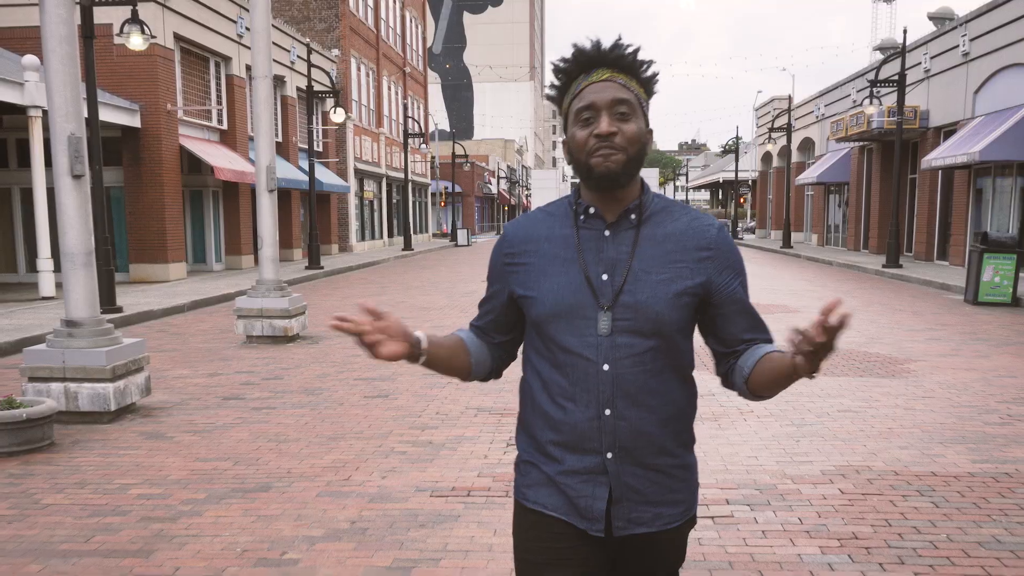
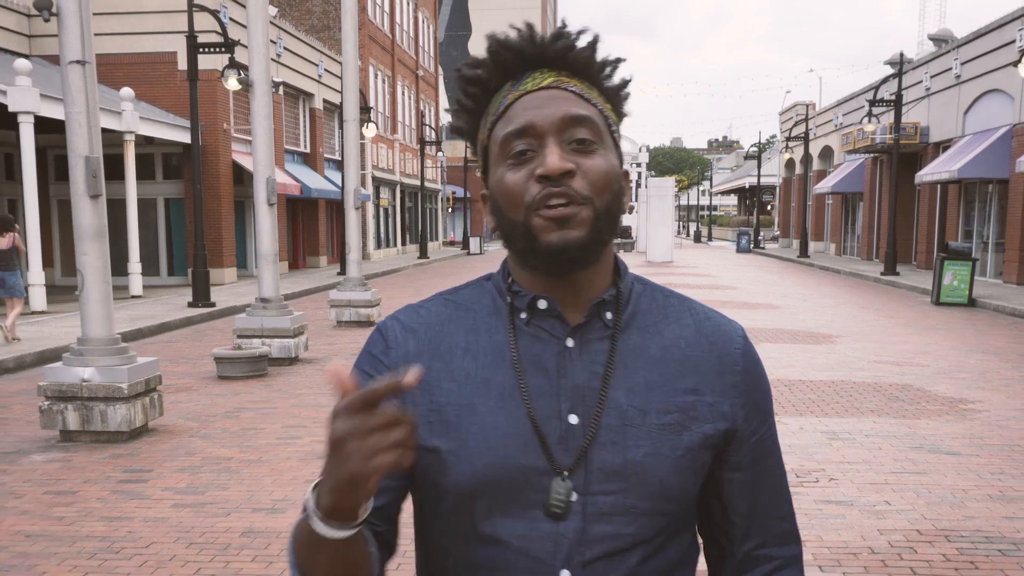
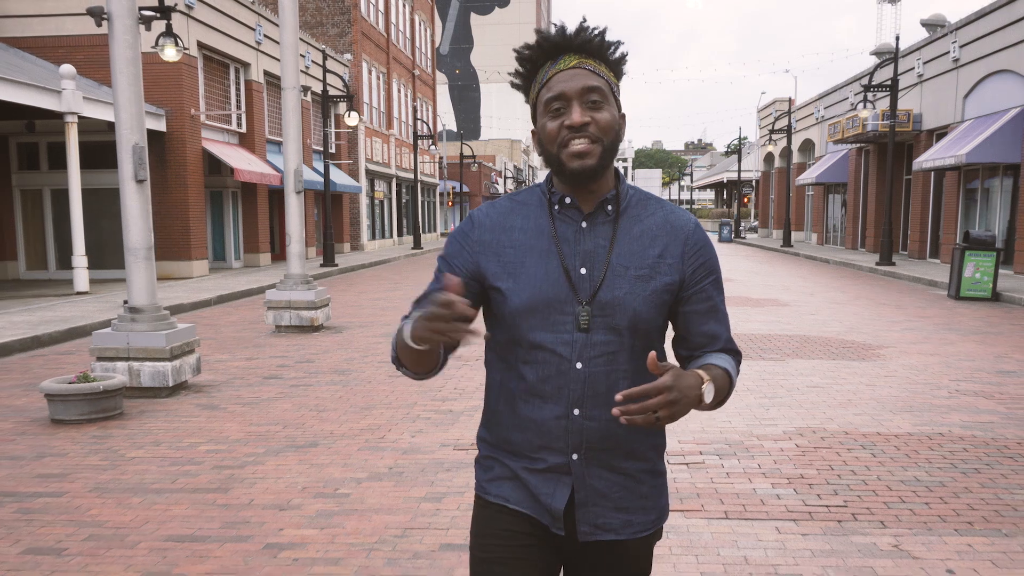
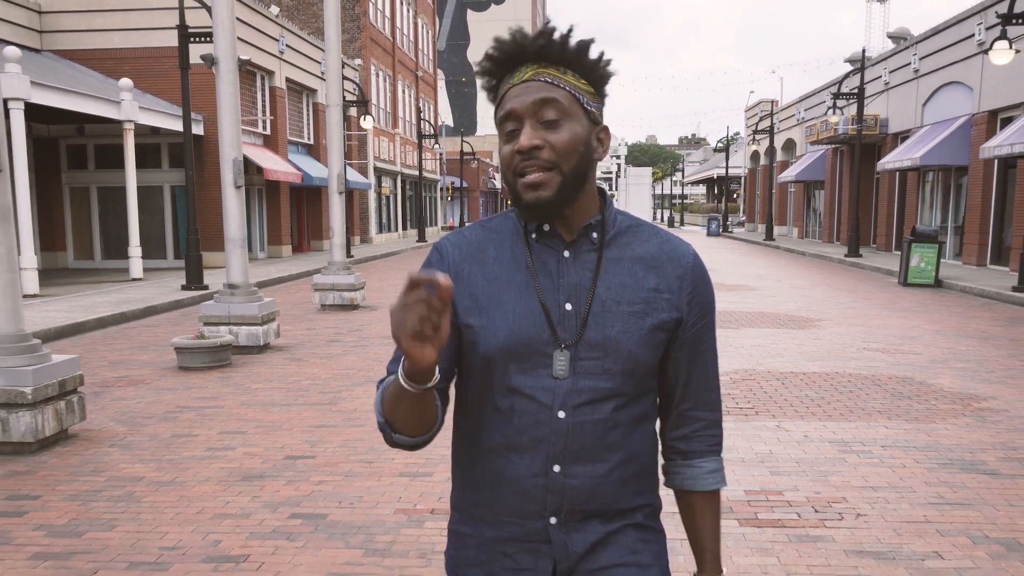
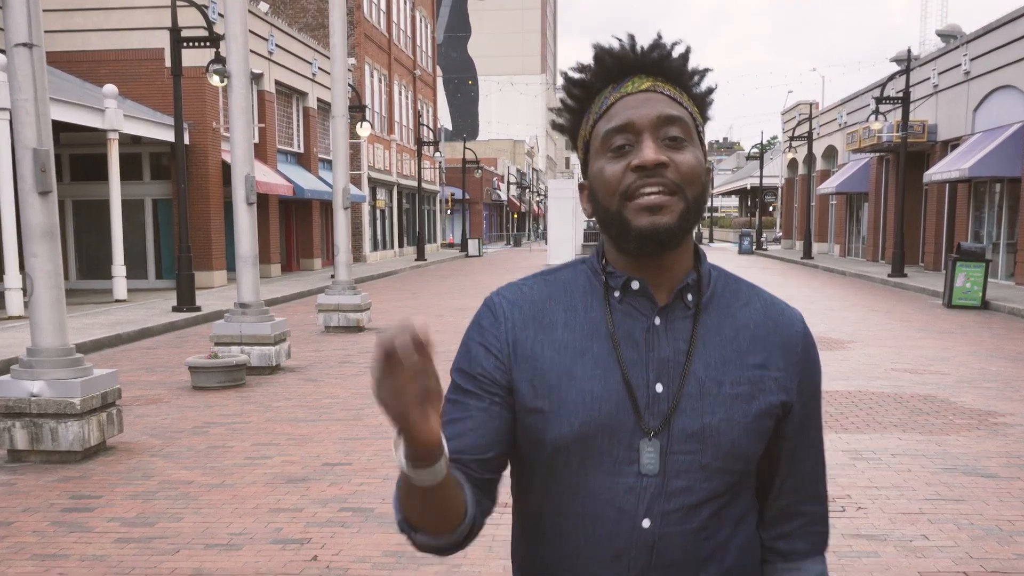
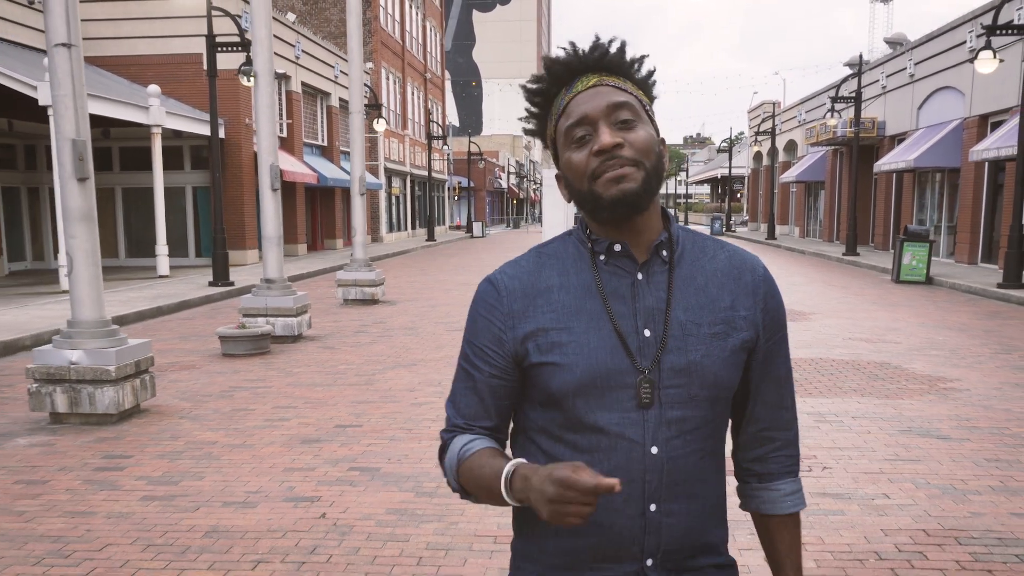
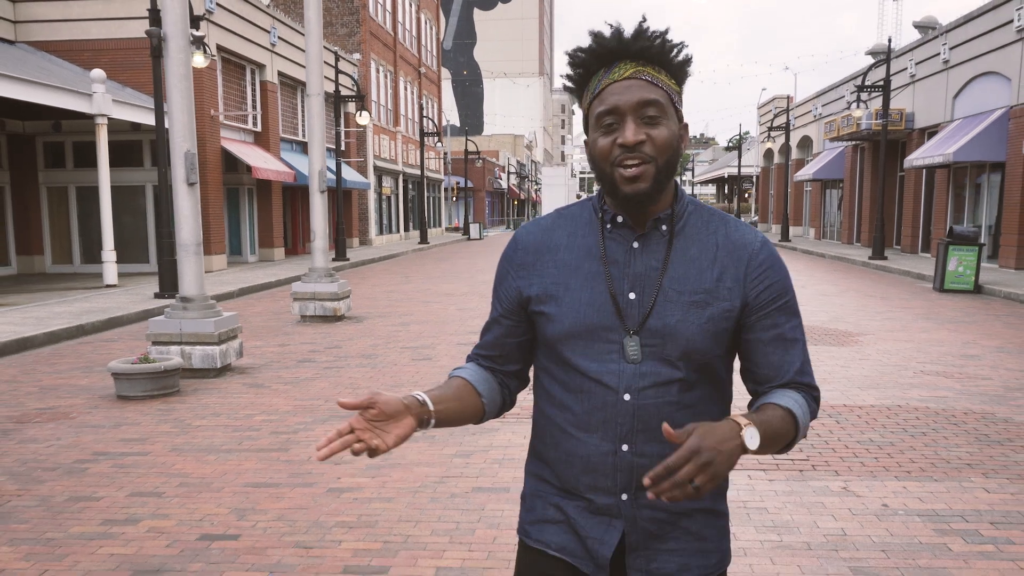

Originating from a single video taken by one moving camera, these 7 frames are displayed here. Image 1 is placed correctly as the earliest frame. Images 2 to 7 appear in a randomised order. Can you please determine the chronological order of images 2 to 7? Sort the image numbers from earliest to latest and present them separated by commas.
3, 7, 4, 6, 5, 2
